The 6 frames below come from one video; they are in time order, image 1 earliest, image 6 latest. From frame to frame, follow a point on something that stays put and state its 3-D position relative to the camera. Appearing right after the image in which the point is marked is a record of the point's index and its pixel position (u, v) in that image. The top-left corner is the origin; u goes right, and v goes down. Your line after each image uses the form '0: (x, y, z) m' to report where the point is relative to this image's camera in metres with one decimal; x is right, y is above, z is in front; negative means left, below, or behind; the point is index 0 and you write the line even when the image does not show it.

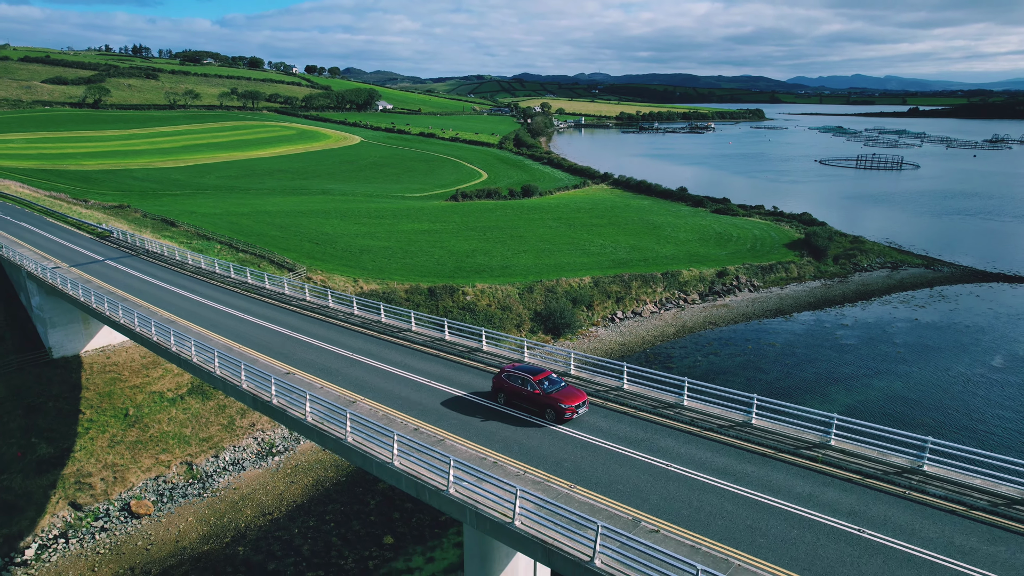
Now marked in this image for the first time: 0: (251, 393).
0: (-8.8, -2.4, +20.5) m
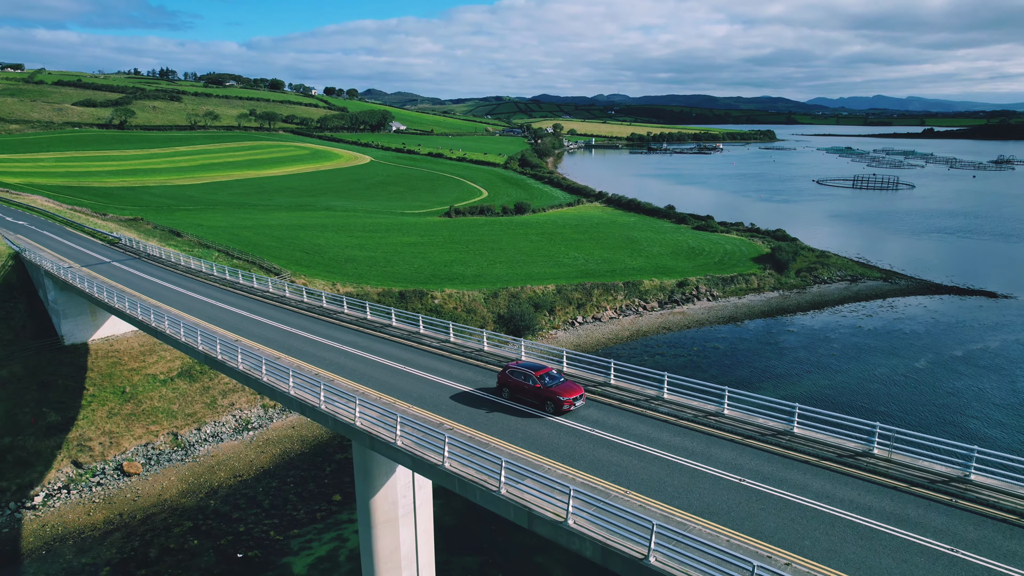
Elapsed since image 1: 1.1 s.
0: (-11.8, -2.0, +24.9) m
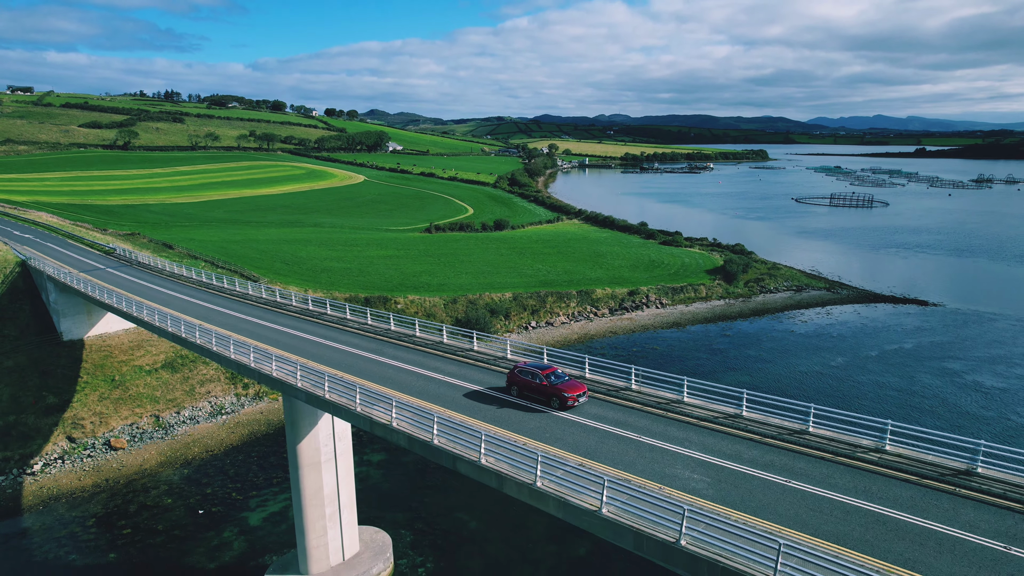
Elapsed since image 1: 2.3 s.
0: (-15.1, -2.0, +29.6) m
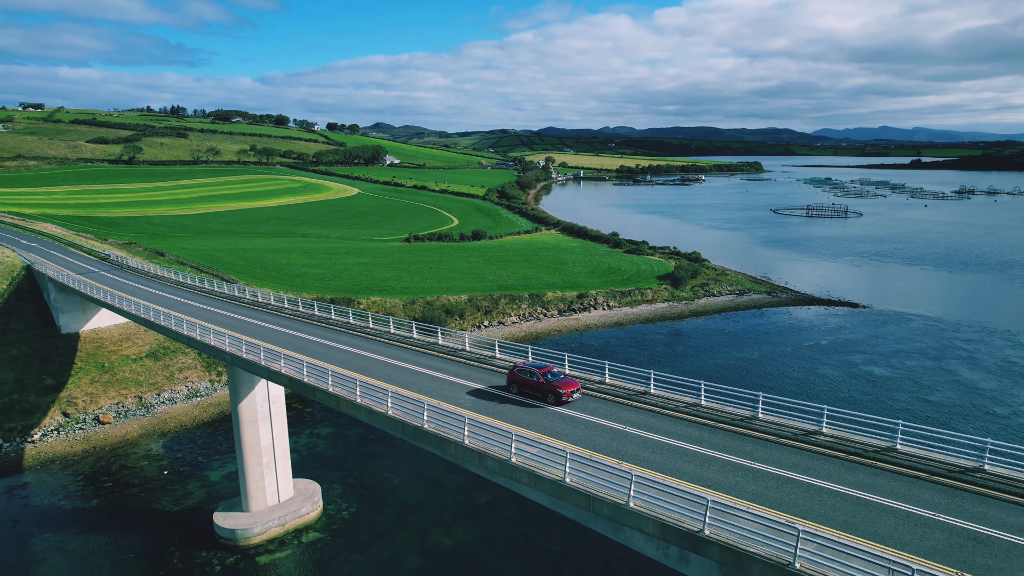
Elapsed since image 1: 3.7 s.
0: (-19.4, -1.8, +35.5) m
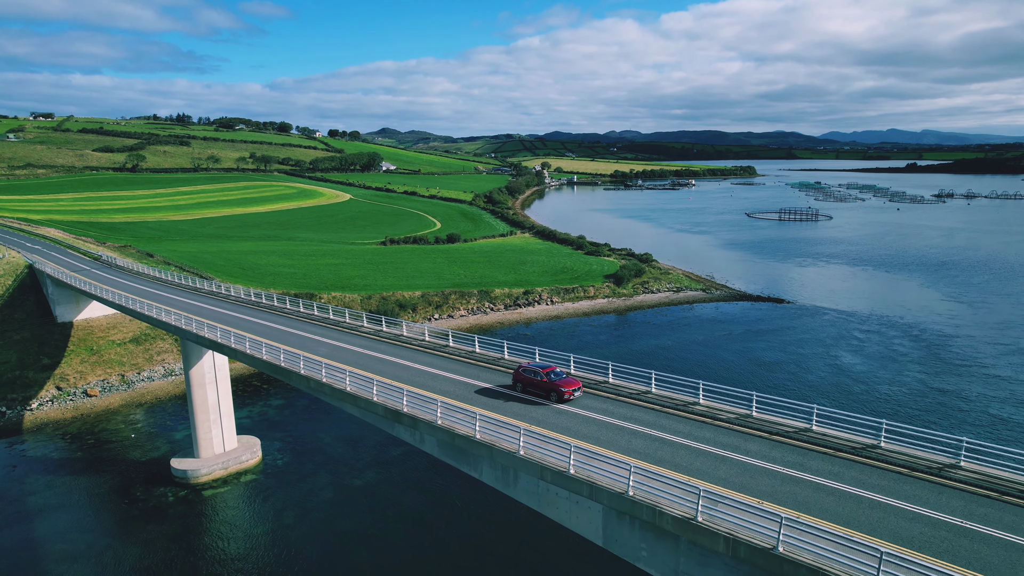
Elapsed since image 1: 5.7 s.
0: (-24.9, -1.4, +42.7) m
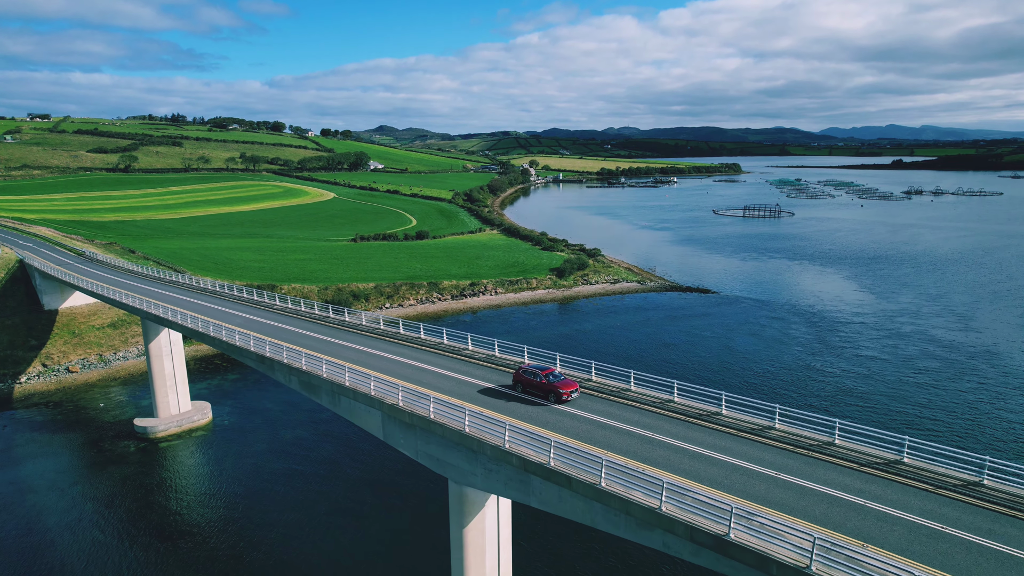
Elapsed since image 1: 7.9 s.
0: (-31.1, -0.6, +50.1) m
